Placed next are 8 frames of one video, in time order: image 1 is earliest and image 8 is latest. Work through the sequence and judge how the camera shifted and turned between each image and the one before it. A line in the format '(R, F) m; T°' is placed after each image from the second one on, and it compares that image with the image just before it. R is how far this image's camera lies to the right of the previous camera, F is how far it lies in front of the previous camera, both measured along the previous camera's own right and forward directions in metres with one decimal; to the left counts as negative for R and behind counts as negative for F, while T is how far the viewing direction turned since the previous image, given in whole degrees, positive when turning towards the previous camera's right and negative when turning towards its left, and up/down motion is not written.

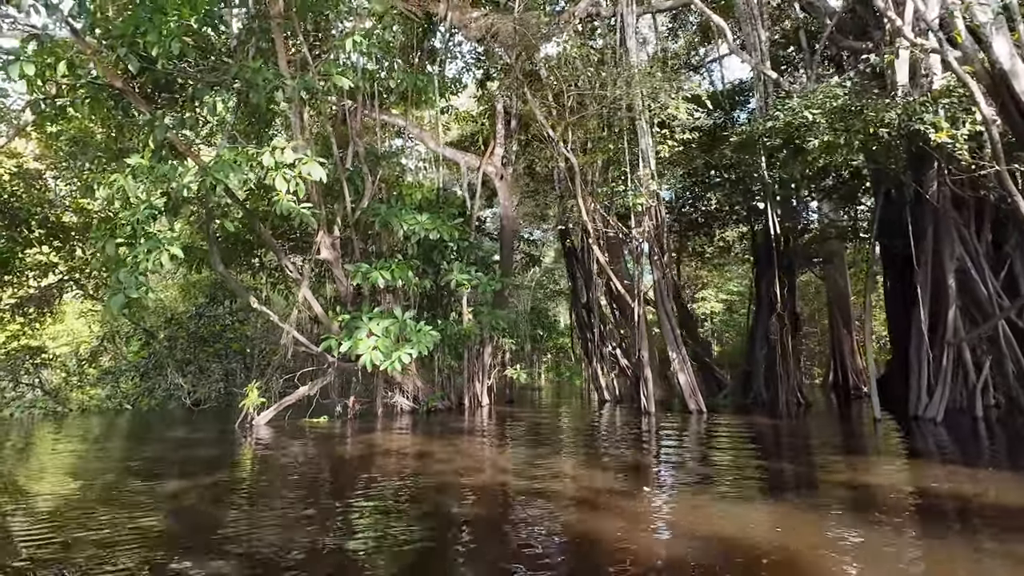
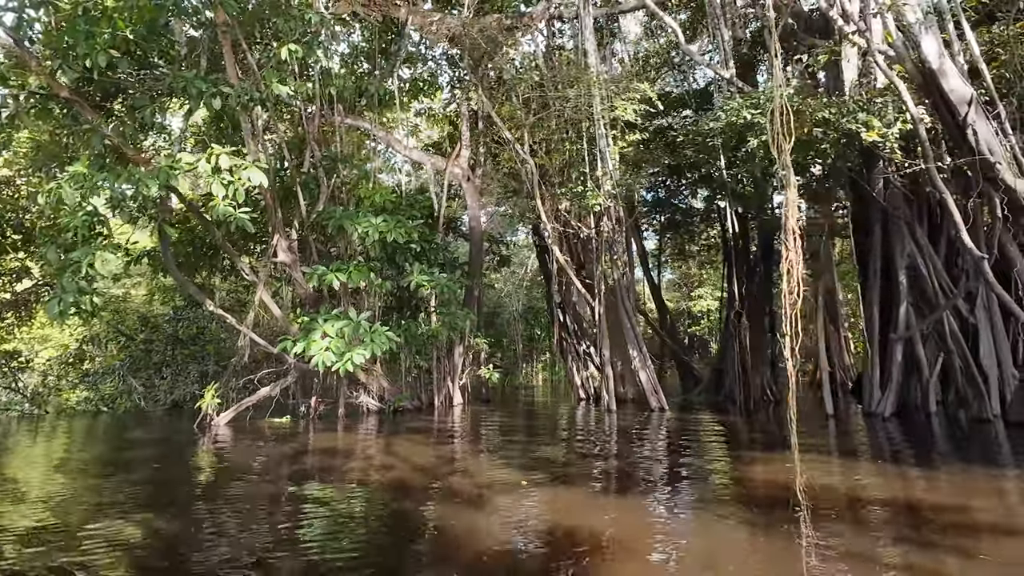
(+0.8, -0.1) m; 0°
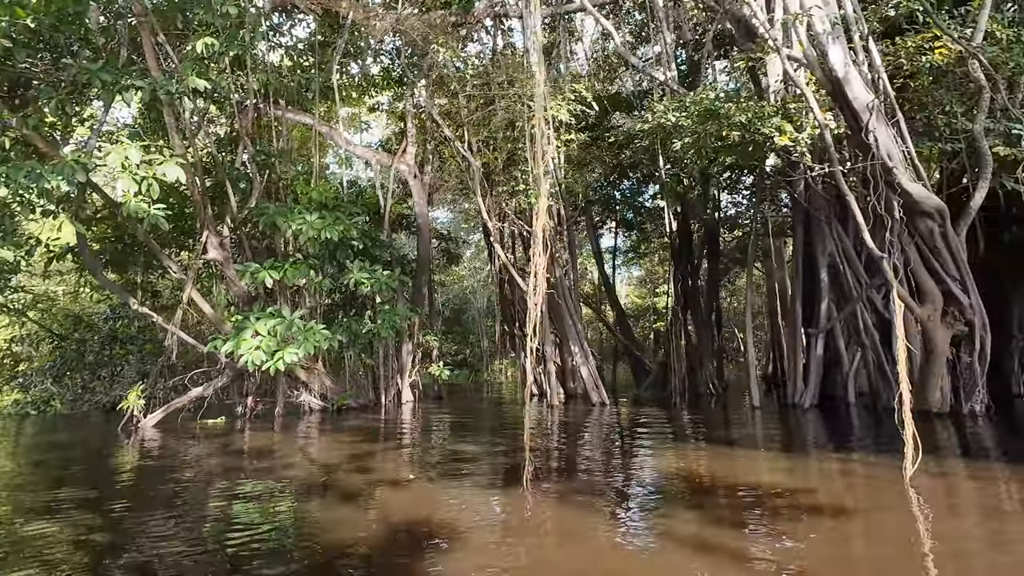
(+0.6, -0.1) m; +3°
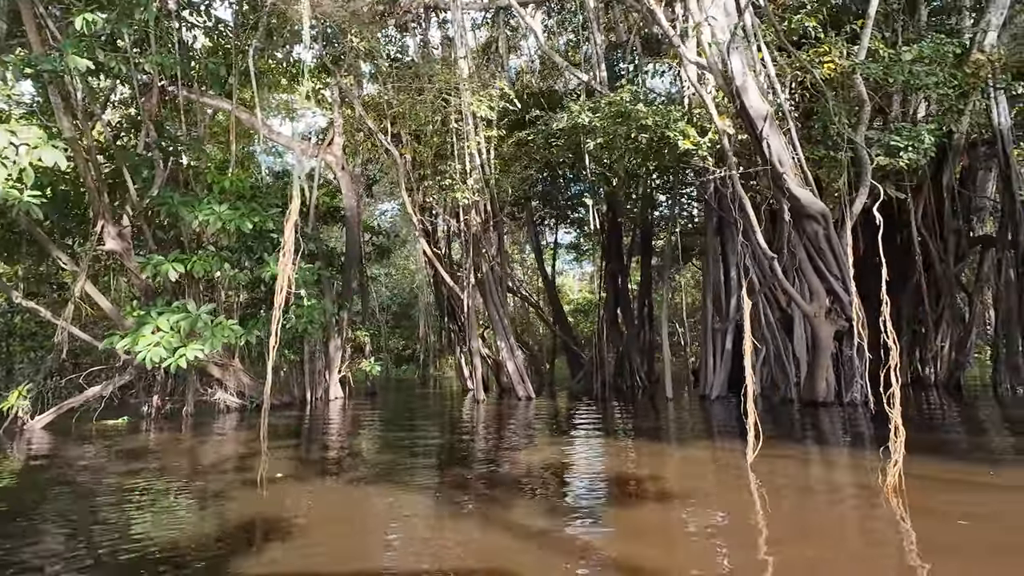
(+0.6, -0.1) m; +5°
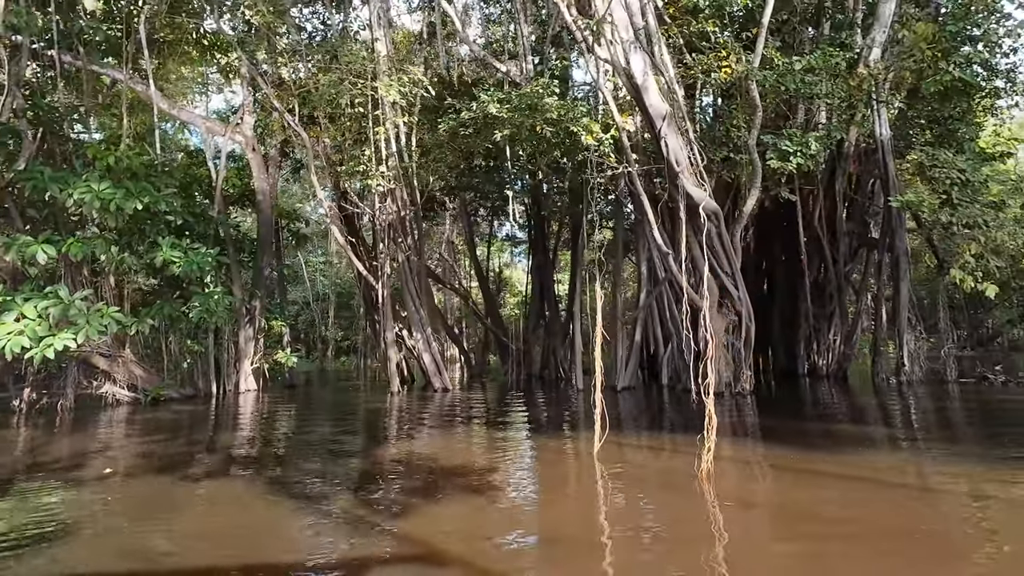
(+0.7, 0.0) m; +6°
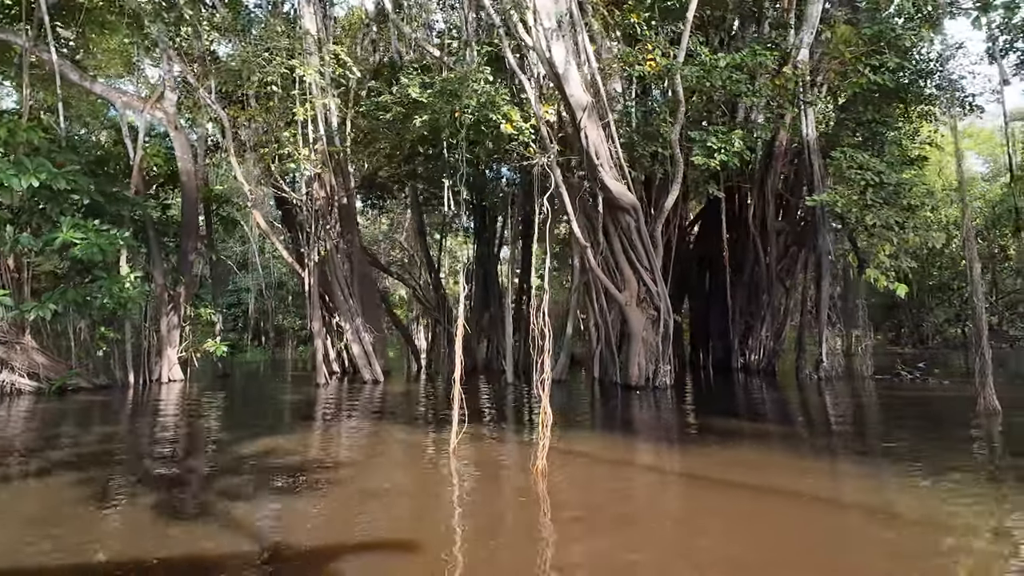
(+0.8, +0.1) m; +3°
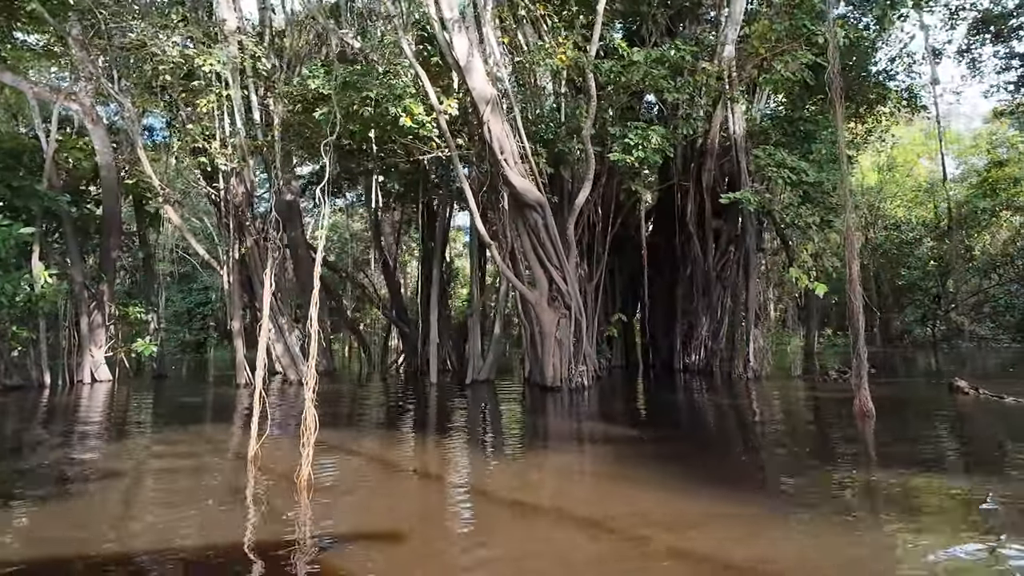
(+1.2, +0.2) m; +1°
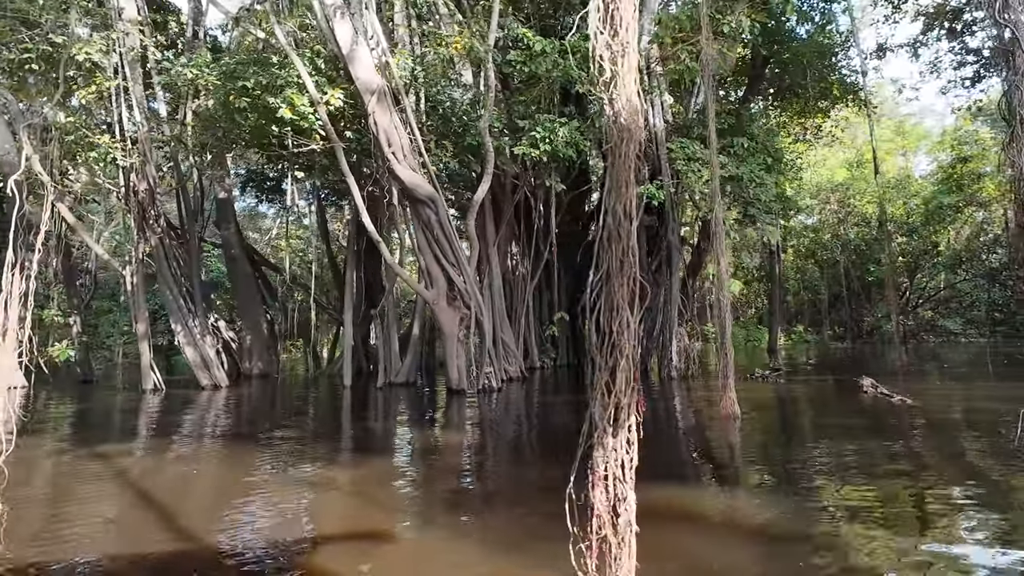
(+1.3, +0.3) m; +1°
